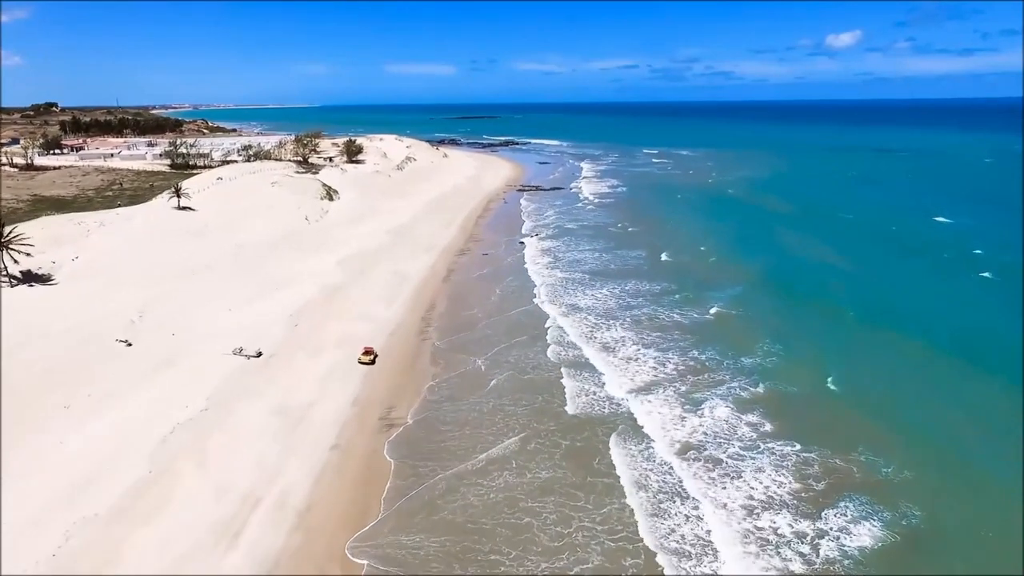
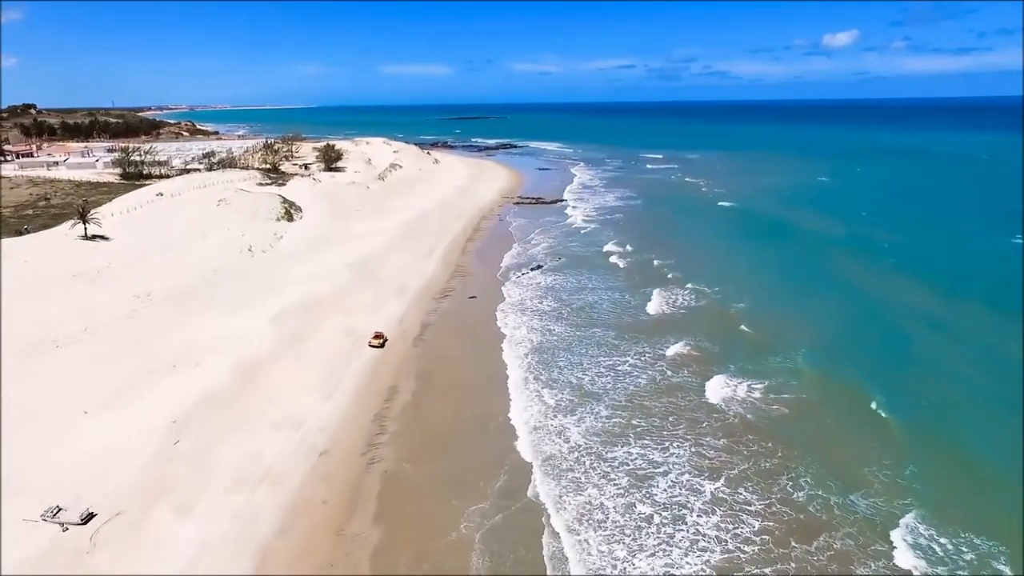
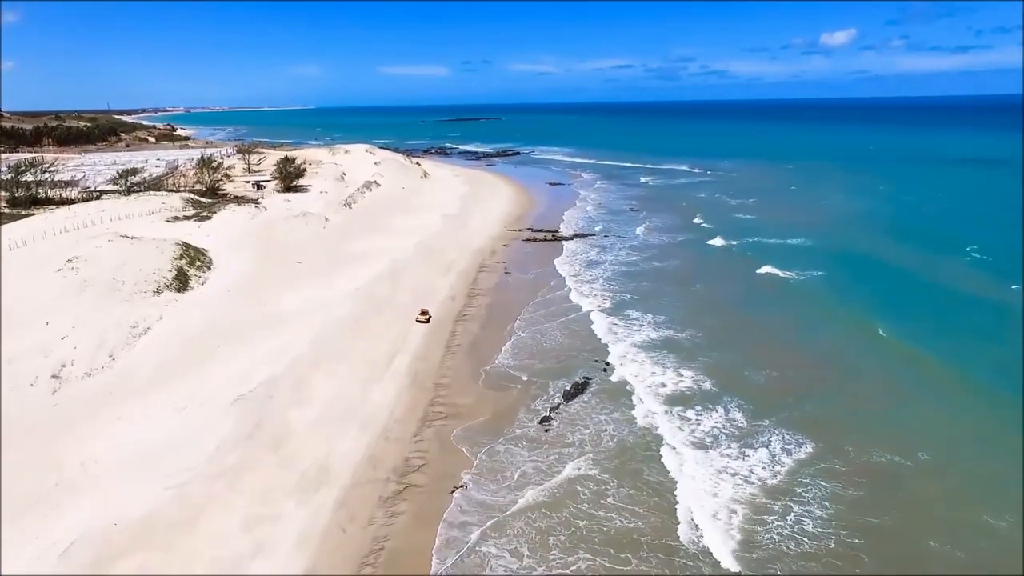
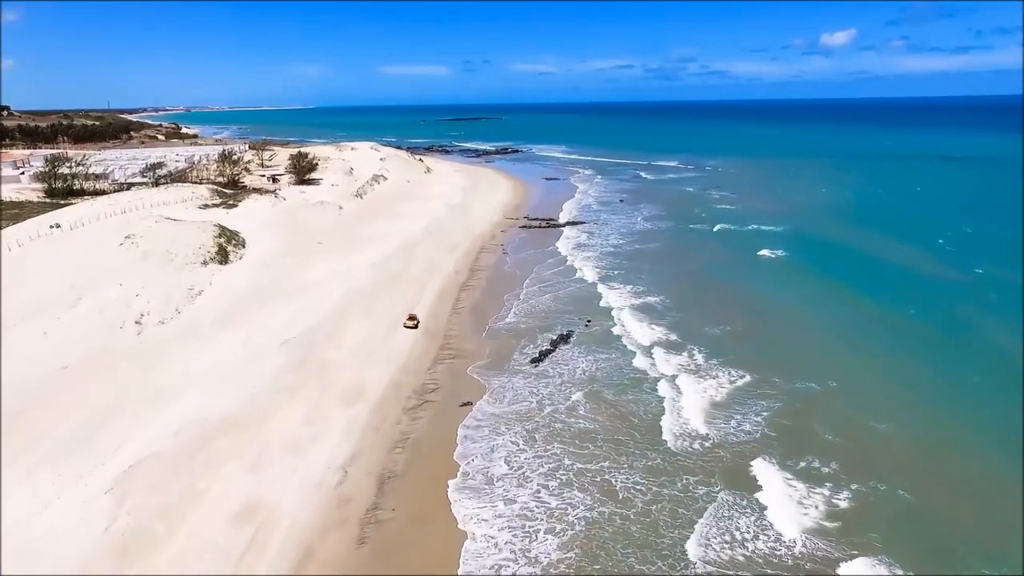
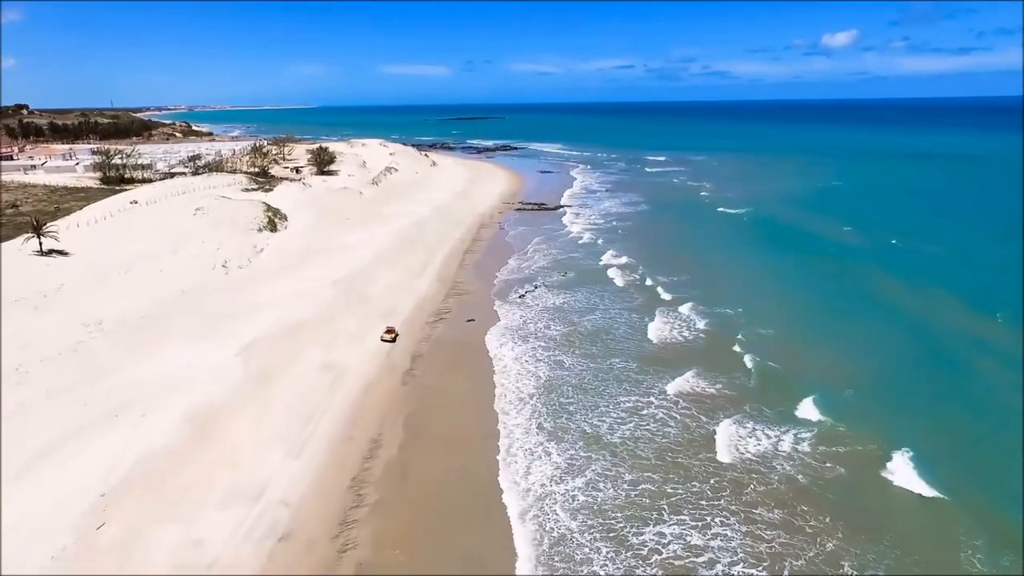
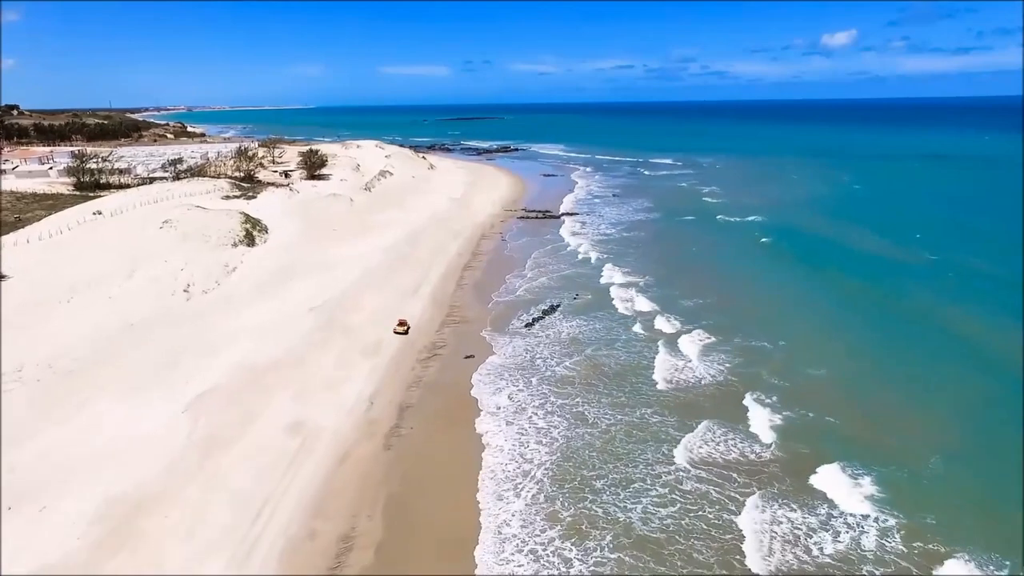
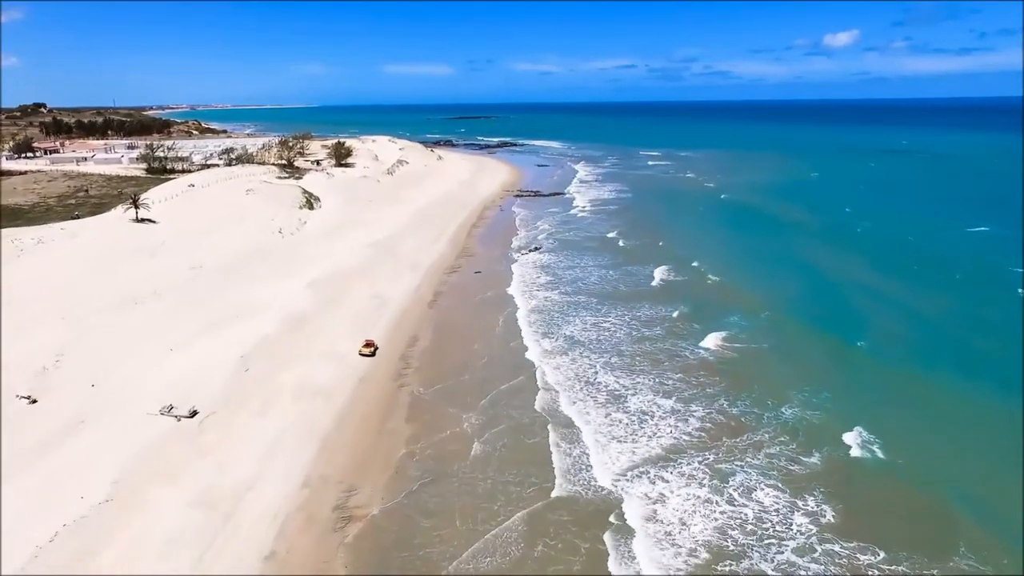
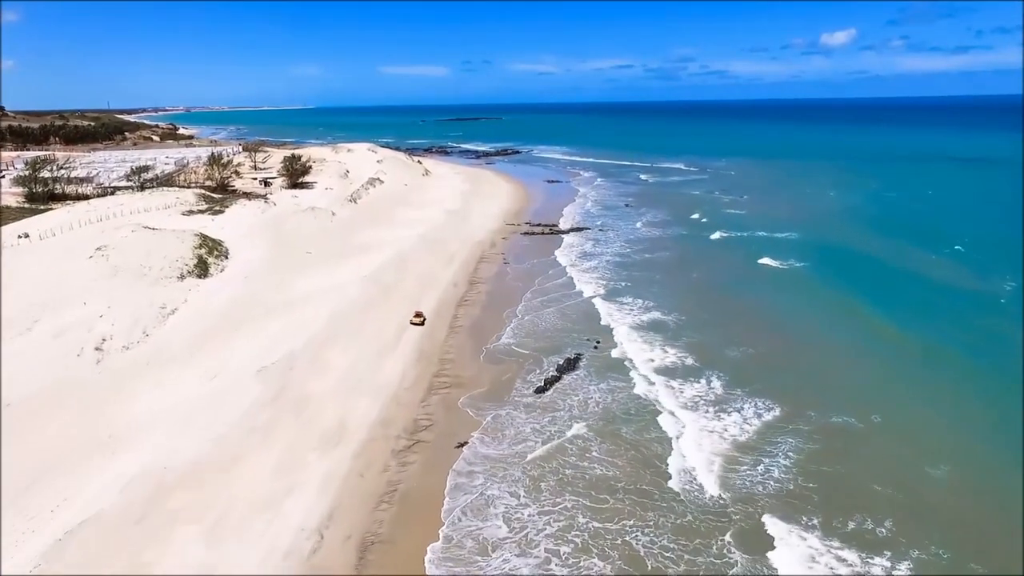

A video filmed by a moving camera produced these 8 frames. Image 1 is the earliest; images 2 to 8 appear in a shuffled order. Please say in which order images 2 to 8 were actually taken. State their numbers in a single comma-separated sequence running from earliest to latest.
7, 2, 5, 6, 4, 8, 3
